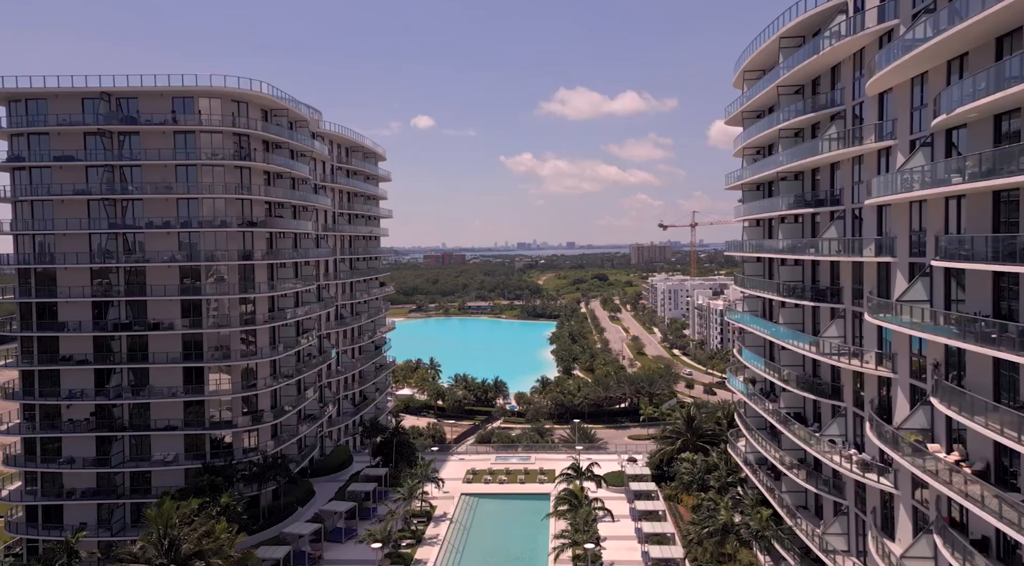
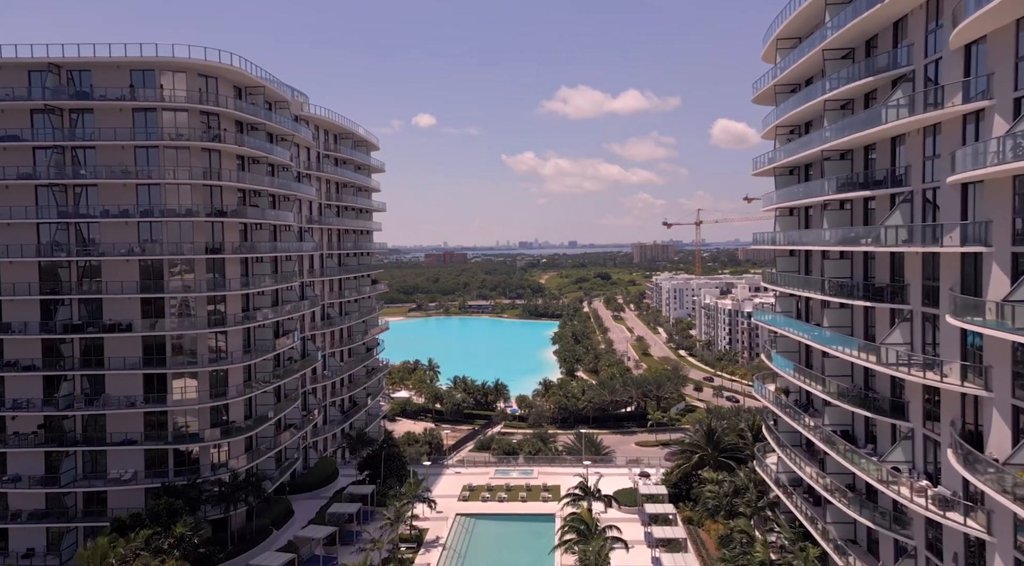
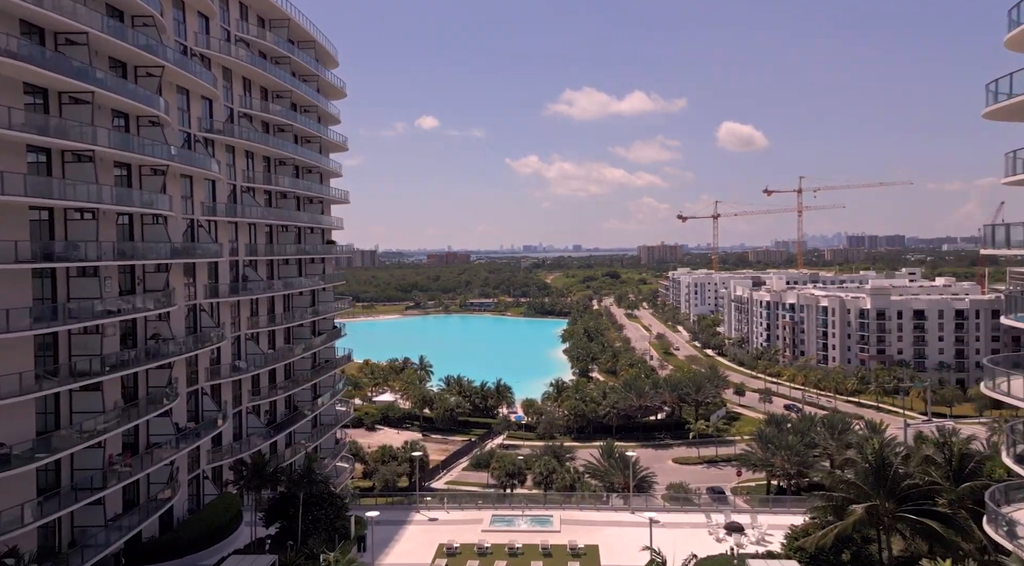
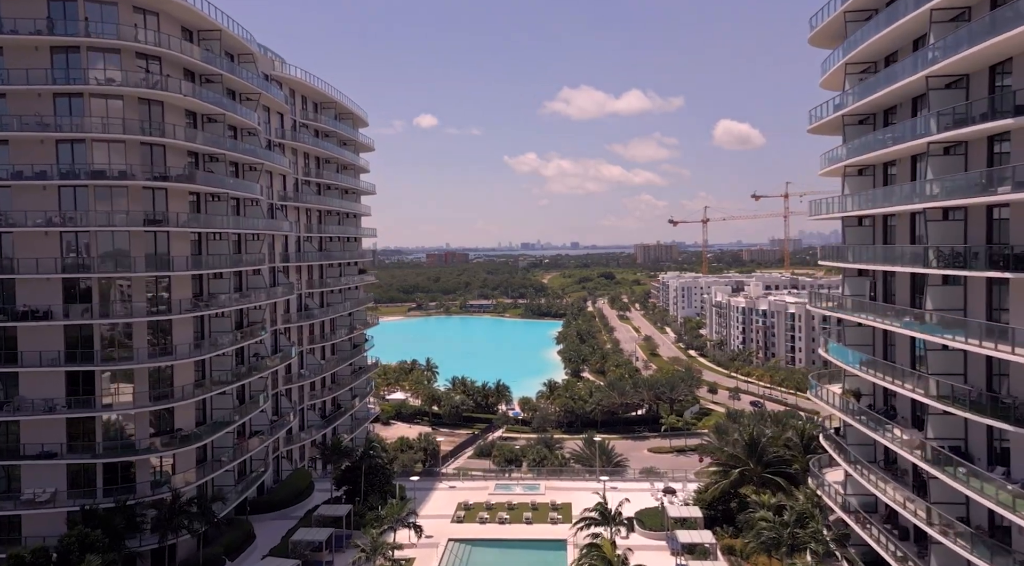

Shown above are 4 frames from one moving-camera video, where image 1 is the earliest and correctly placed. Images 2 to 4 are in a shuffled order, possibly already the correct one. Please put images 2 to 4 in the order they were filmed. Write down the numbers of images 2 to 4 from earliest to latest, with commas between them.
2, 4, 3
